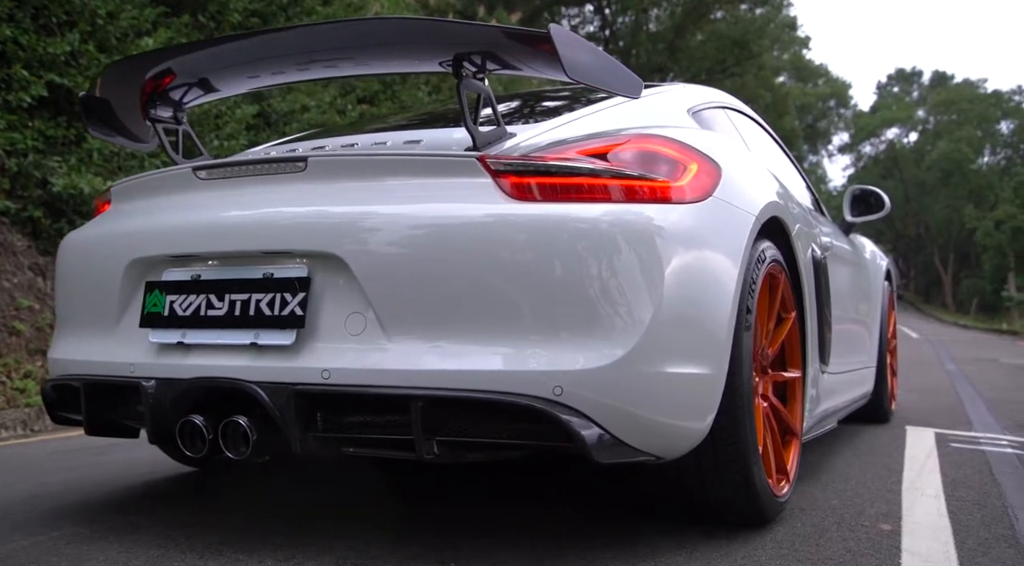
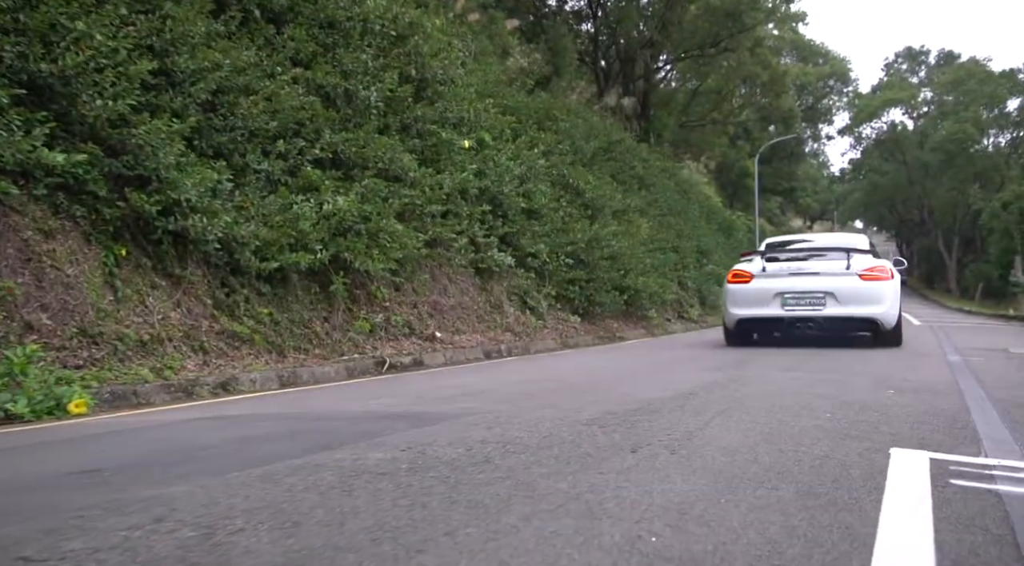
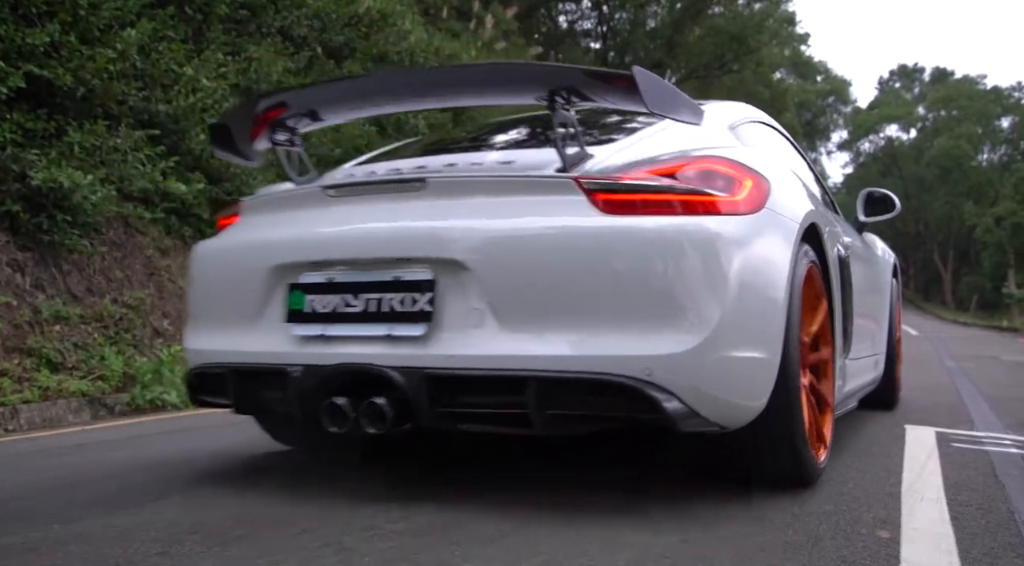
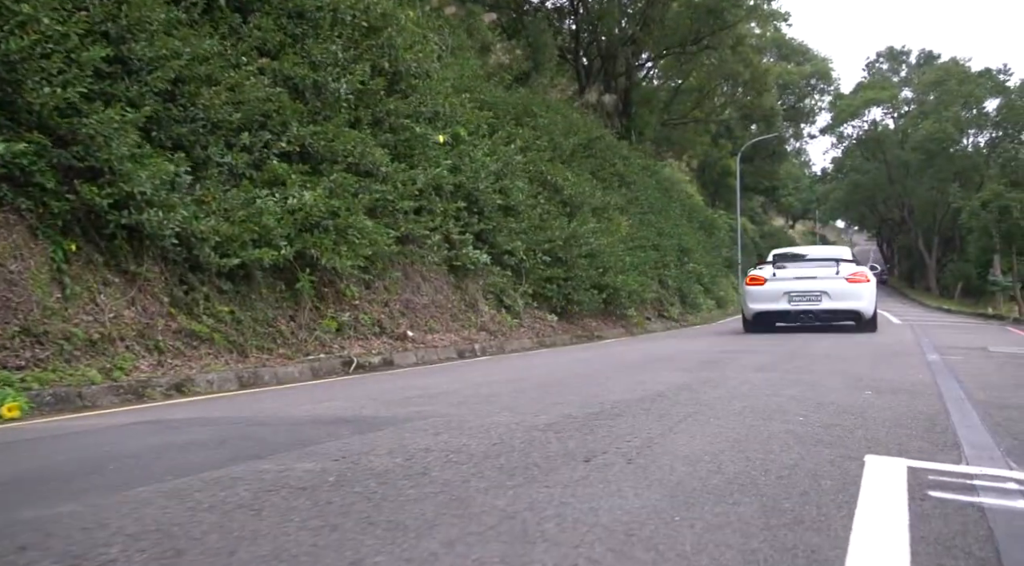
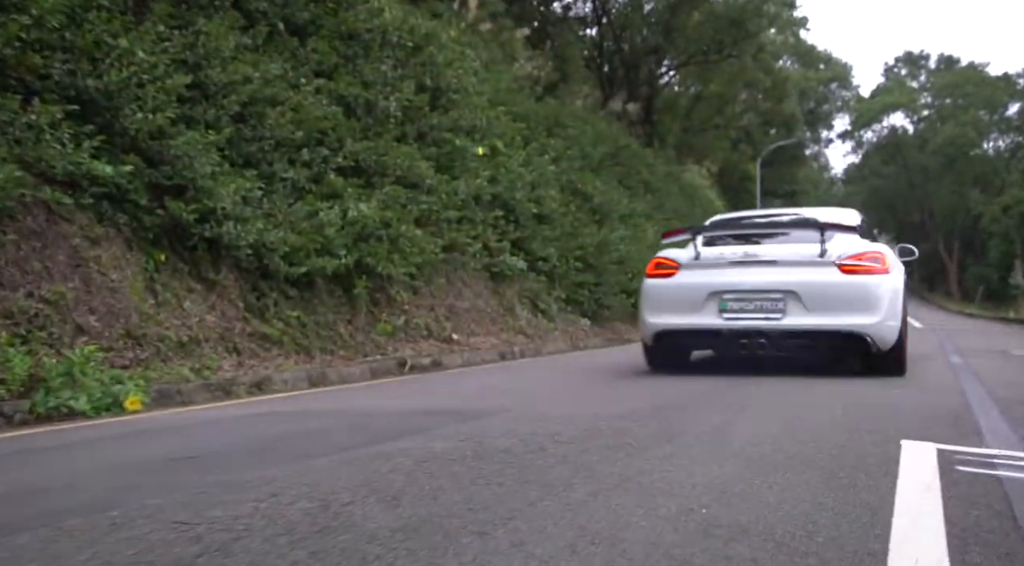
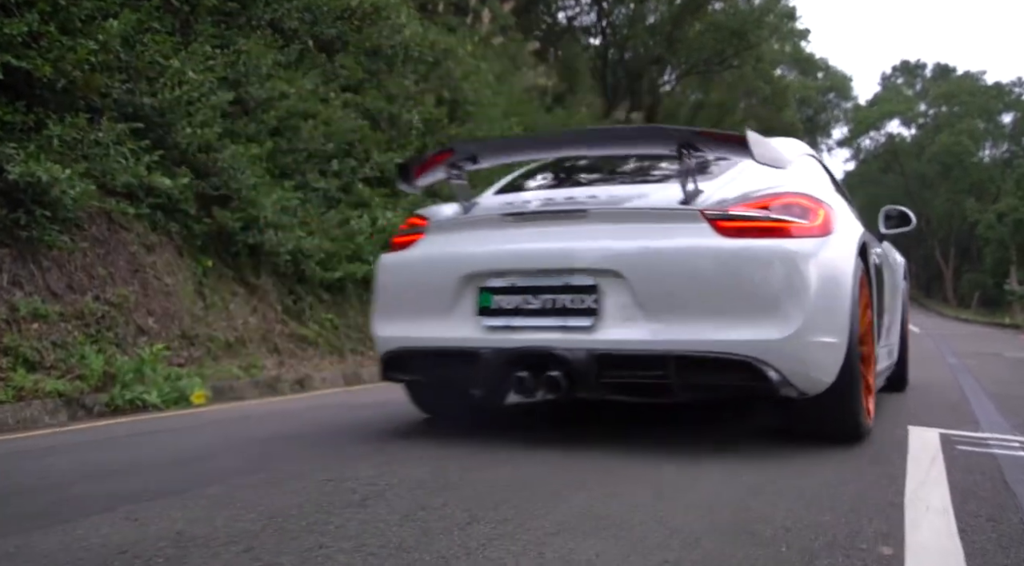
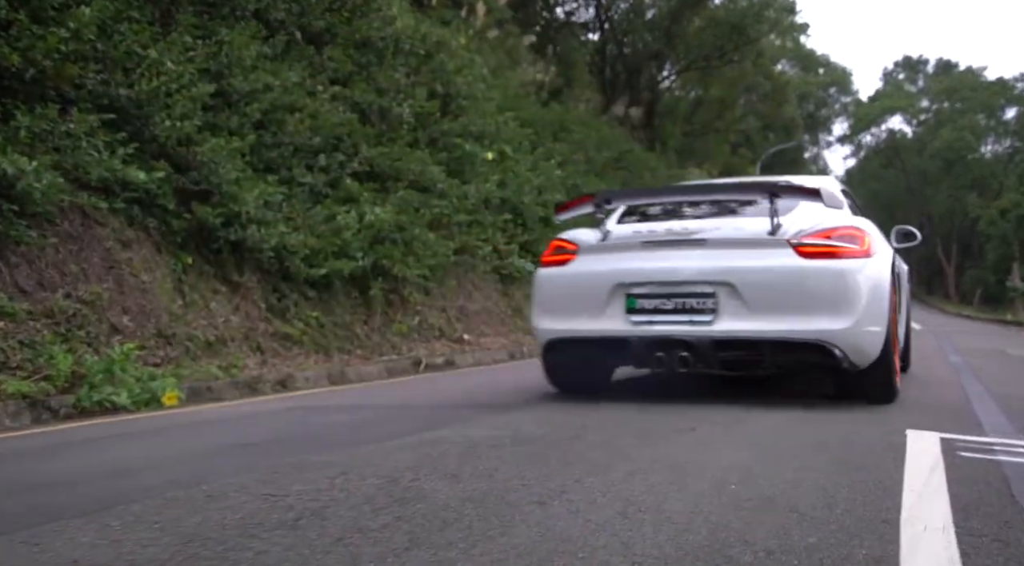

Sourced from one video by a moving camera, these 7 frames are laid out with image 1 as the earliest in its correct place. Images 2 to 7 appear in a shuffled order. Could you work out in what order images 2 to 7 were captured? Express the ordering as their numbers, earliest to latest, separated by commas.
3, 6, 7, 5, 2, 4
